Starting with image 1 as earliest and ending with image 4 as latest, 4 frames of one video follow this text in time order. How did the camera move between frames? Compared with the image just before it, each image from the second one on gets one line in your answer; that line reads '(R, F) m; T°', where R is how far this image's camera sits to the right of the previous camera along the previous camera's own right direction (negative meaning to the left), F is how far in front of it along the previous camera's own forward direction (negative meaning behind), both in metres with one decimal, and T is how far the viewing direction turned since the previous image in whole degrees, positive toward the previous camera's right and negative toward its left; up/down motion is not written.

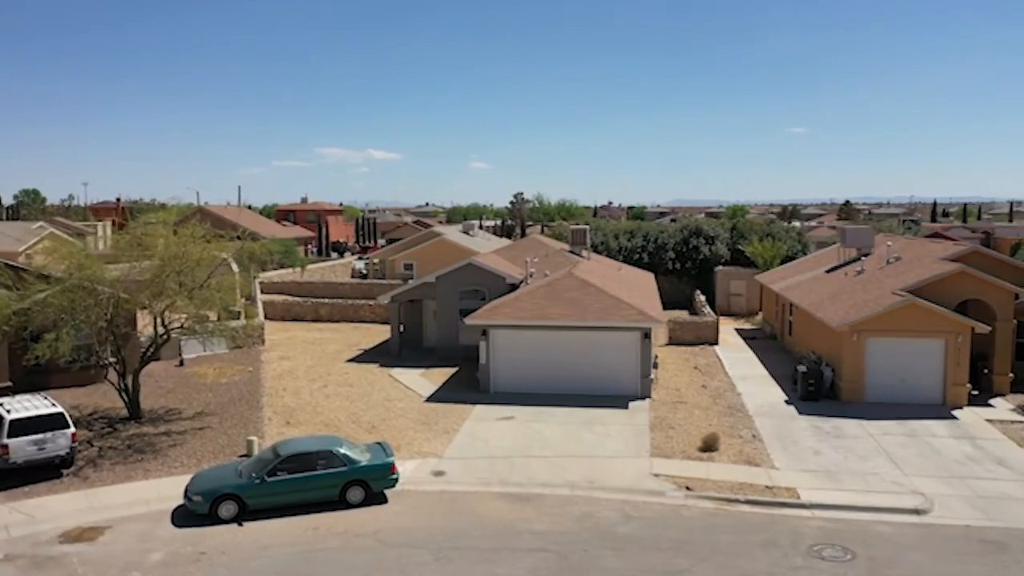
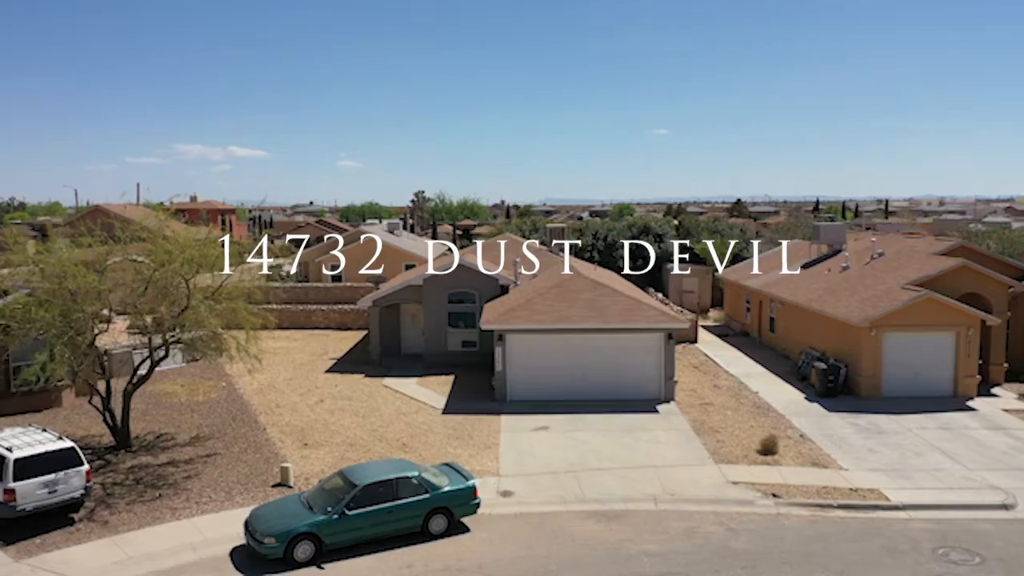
(-3.5, +1.4) m; +9°
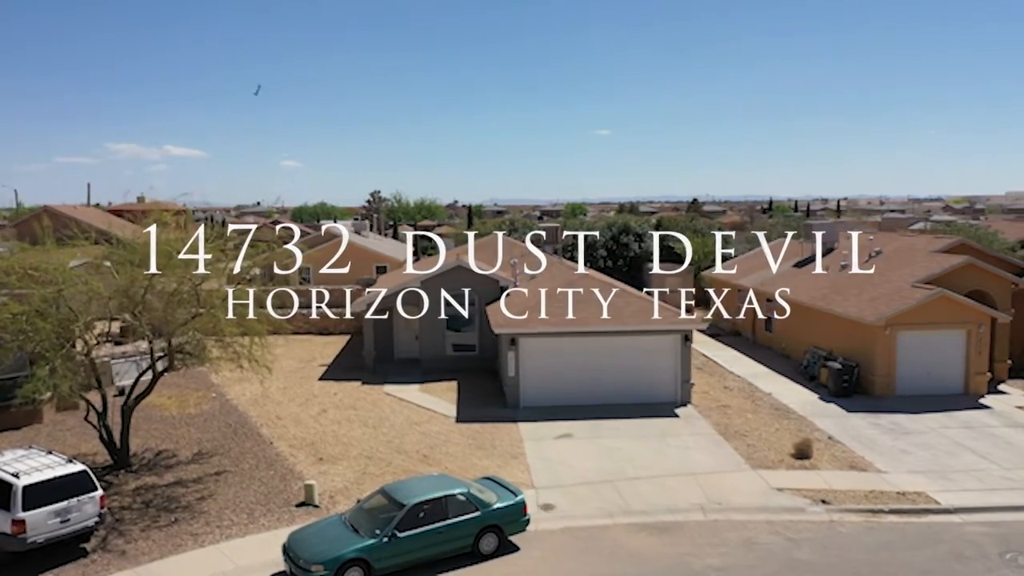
(-1.6, +0.8) m; +4°
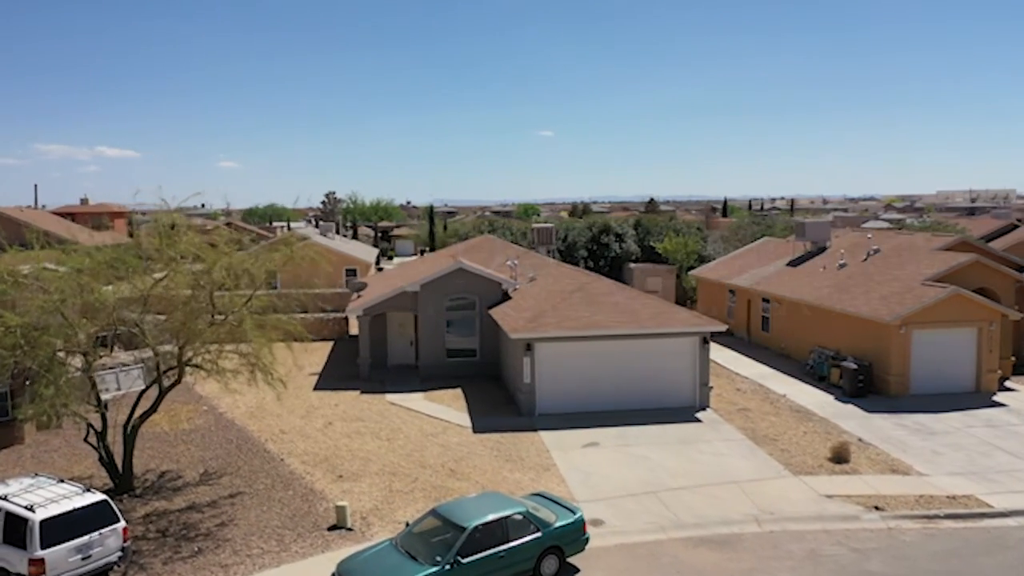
(-1.6, +0.9) m; +4°
